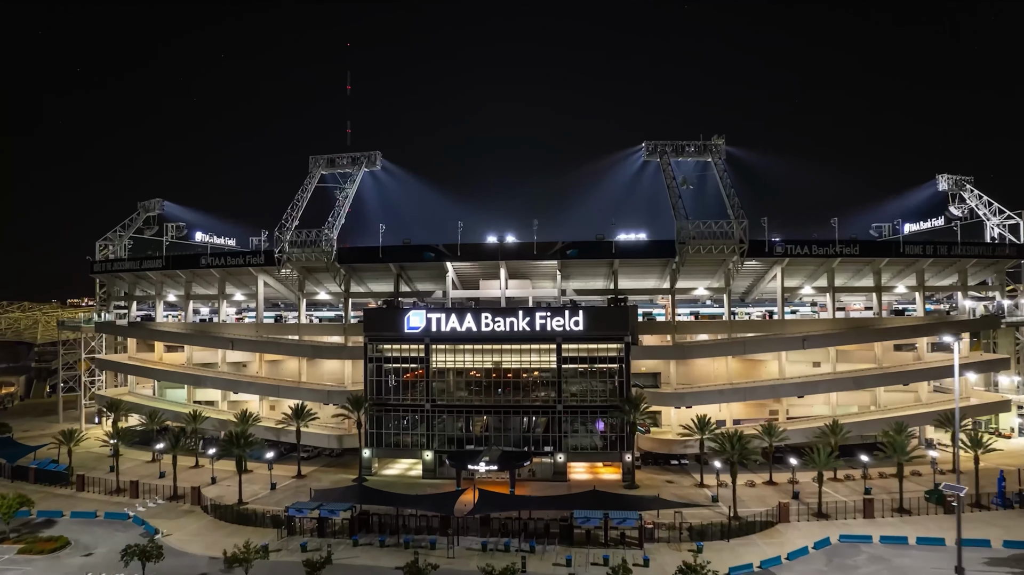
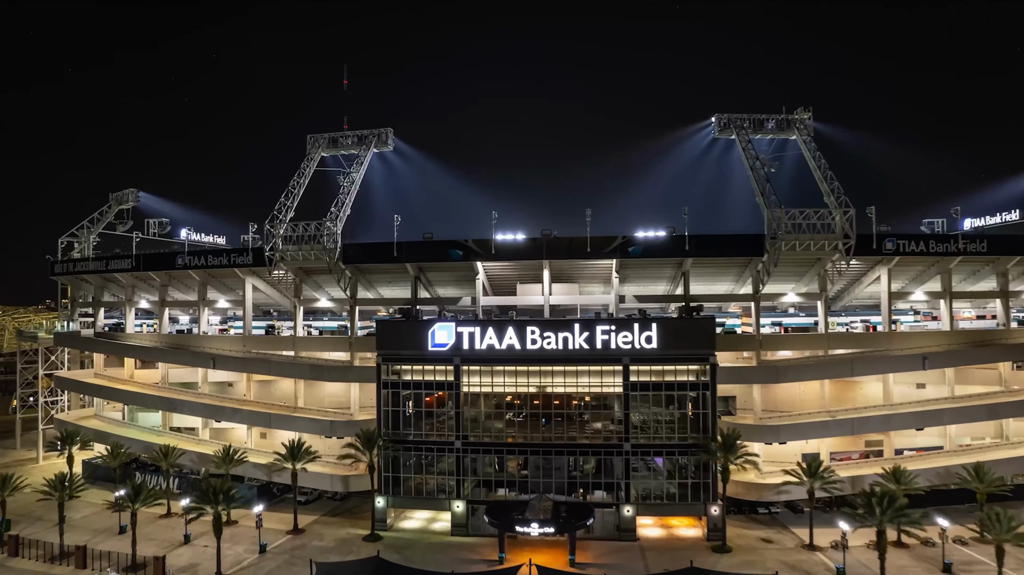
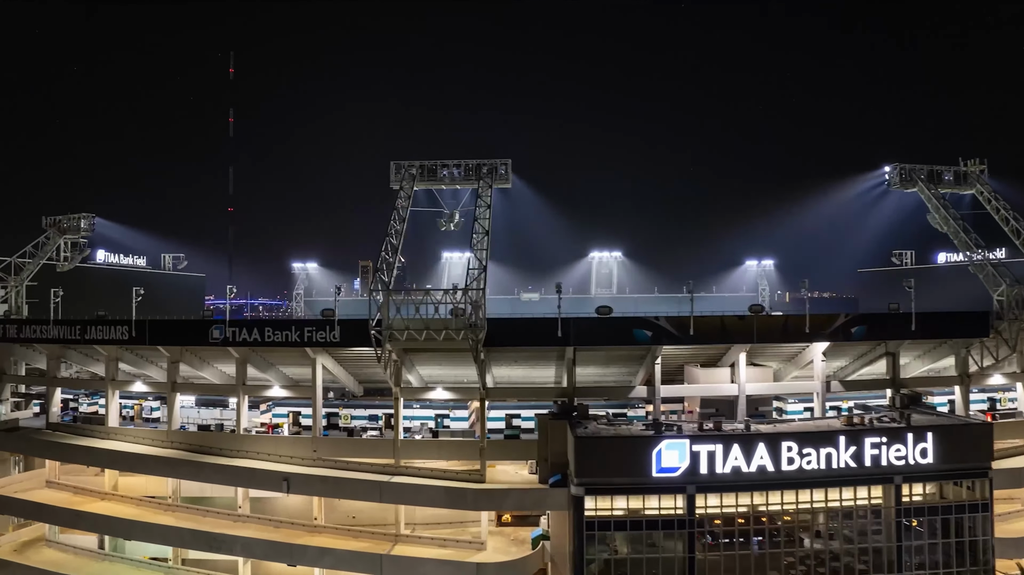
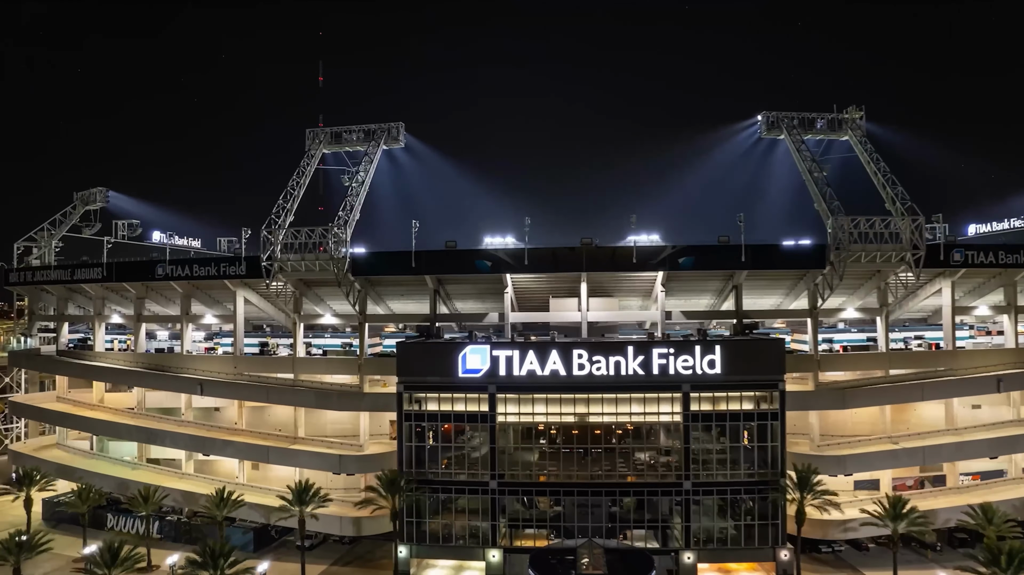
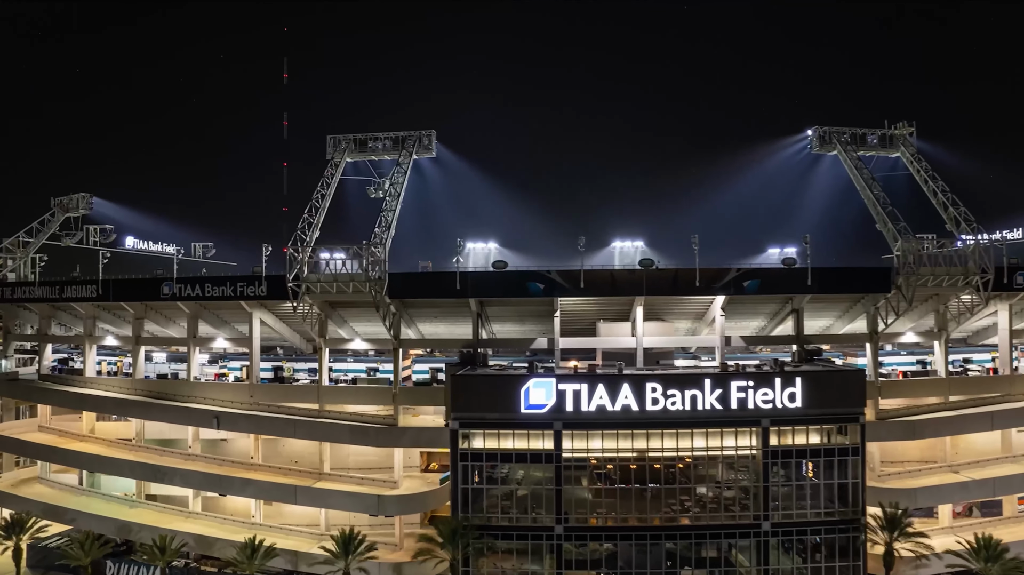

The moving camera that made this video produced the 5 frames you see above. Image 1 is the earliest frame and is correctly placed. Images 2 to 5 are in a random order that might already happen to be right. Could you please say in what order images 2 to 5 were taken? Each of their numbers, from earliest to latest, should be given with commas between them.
2, 4, 5, 3
